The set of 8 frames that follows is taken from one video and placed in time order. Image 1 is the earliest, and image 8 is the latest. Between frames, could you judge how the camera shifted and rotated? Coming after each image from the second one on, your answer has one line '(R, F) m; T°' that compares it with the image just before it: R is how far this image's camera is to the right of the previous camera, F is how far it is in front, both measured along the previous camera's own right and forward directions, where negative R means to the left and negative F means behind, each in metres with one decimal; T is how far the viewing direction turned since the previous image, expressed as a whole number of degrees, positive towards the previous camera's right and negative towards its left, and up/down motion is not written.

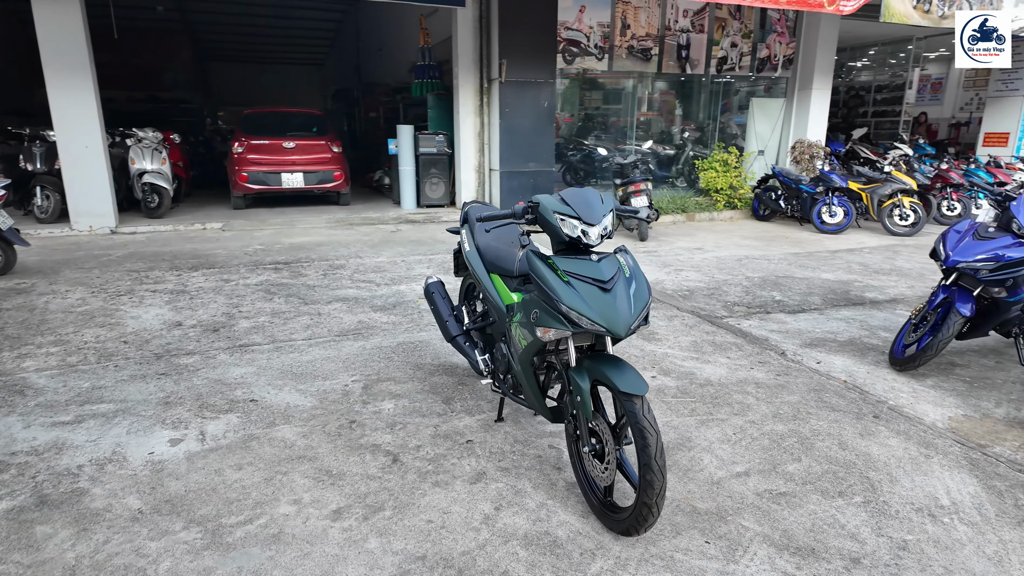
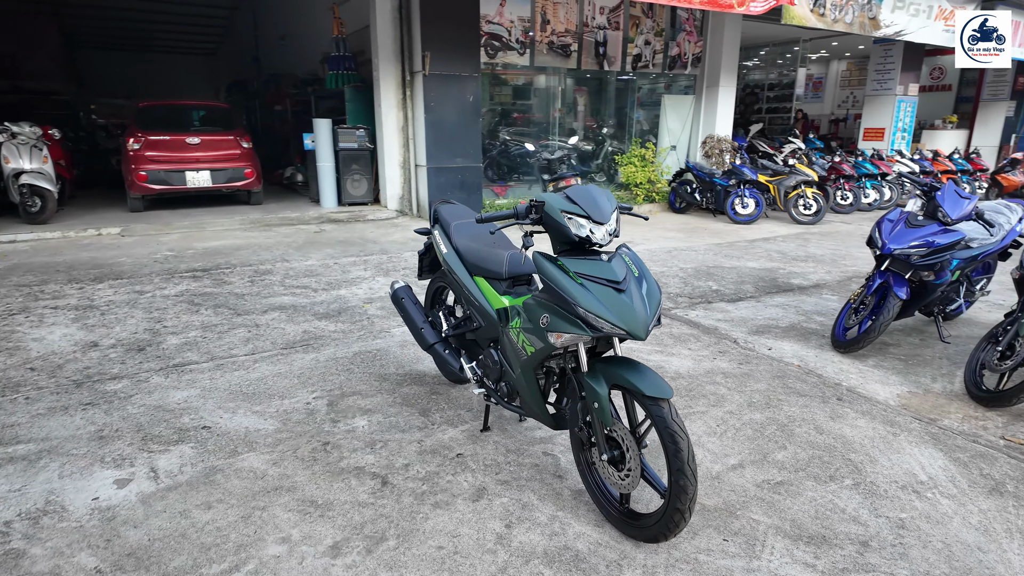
(-0.3, +0.2) m; +9°
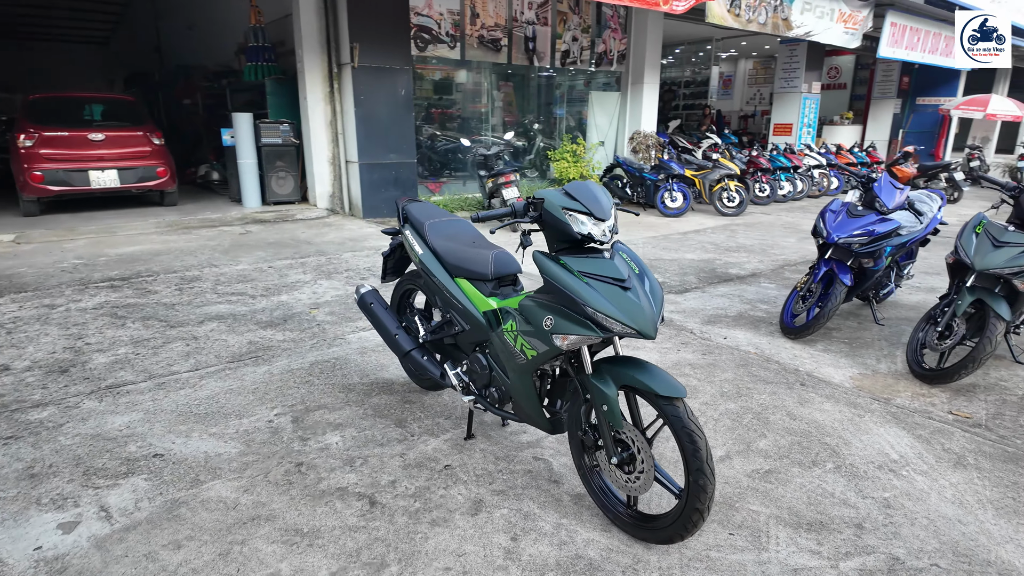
(-0.3, +0.1) m; +7°
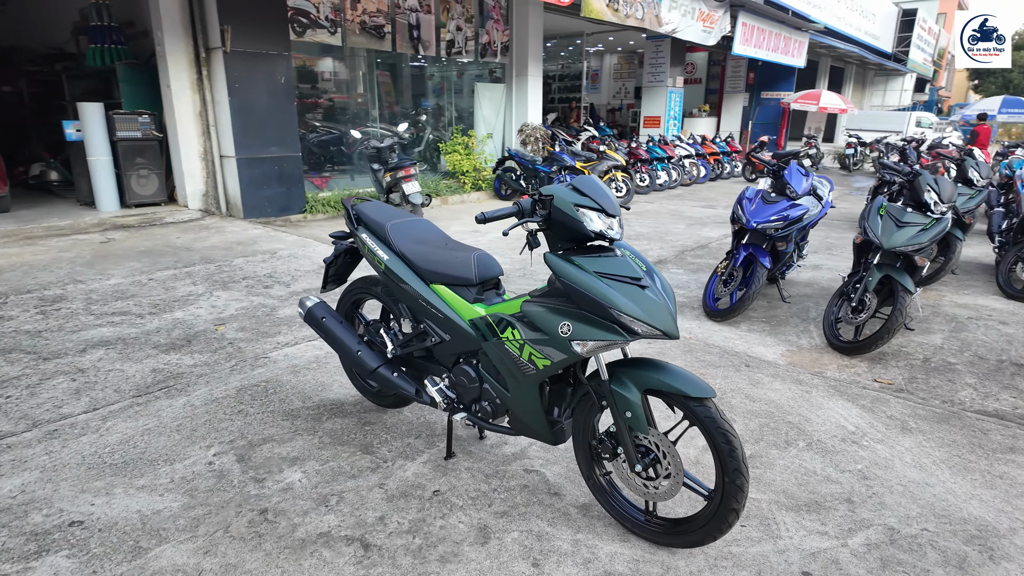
(-0.4, +0.2) m; +12°
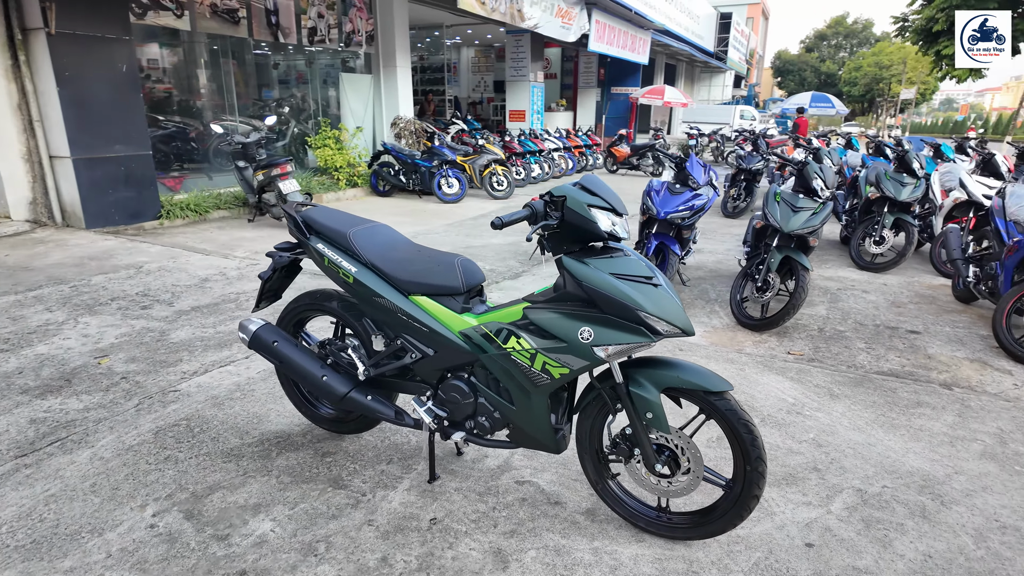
(-0.4, +0.2) m; +13°
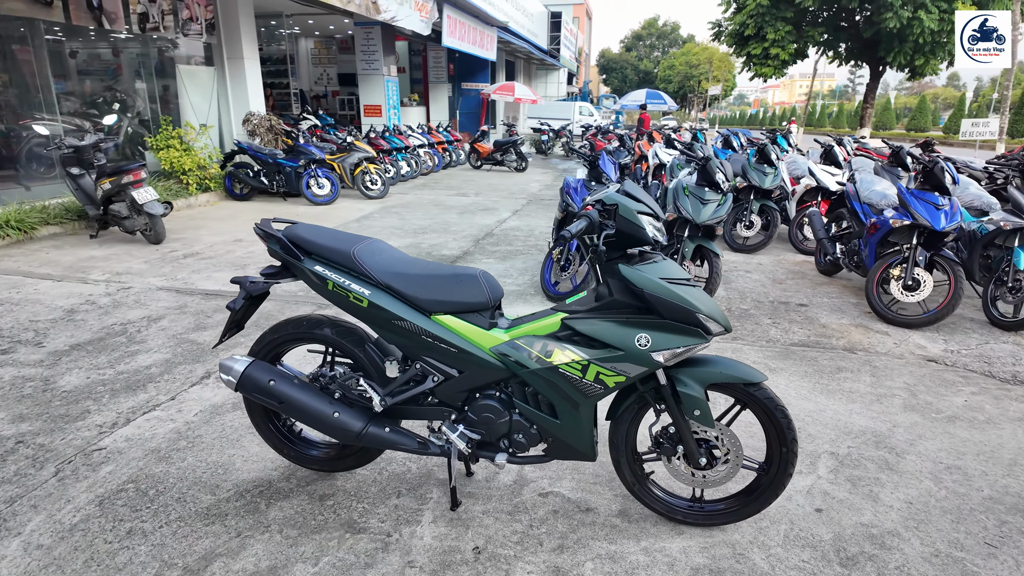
(-0.6, +0.1) m; +14°
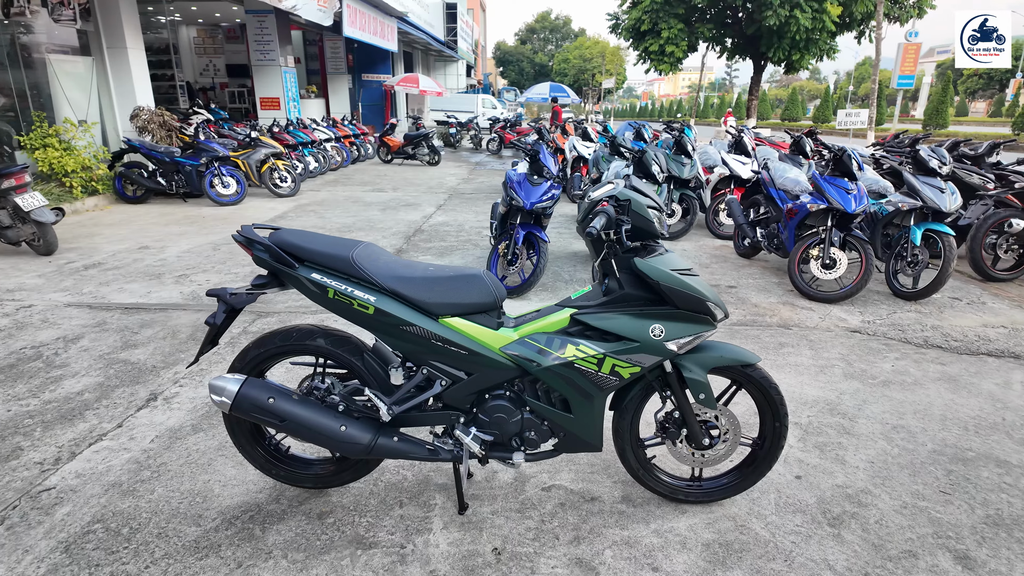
(-0.3, 0.0) m; +9°
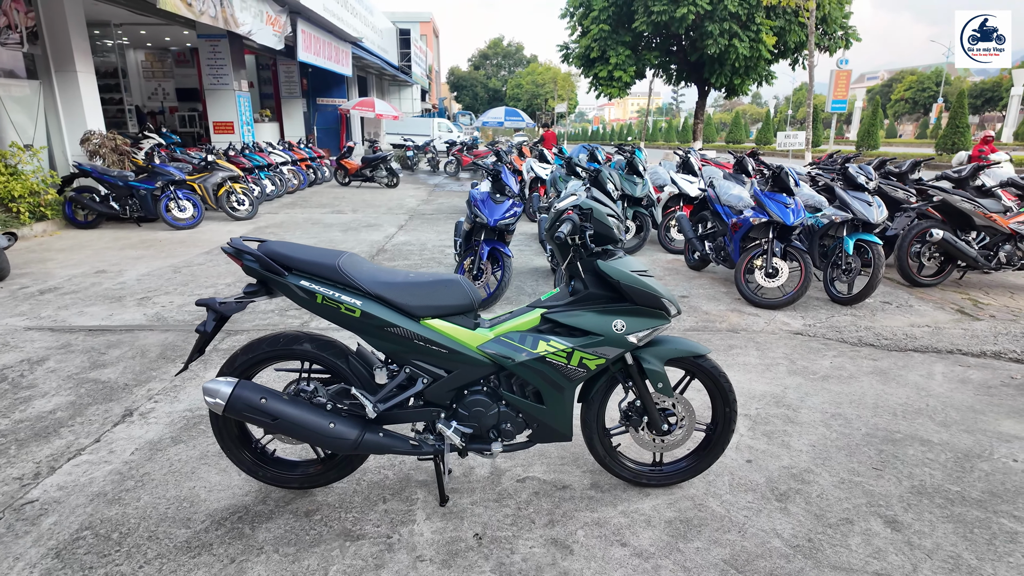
(-0.1, -0.2) m; +4°
